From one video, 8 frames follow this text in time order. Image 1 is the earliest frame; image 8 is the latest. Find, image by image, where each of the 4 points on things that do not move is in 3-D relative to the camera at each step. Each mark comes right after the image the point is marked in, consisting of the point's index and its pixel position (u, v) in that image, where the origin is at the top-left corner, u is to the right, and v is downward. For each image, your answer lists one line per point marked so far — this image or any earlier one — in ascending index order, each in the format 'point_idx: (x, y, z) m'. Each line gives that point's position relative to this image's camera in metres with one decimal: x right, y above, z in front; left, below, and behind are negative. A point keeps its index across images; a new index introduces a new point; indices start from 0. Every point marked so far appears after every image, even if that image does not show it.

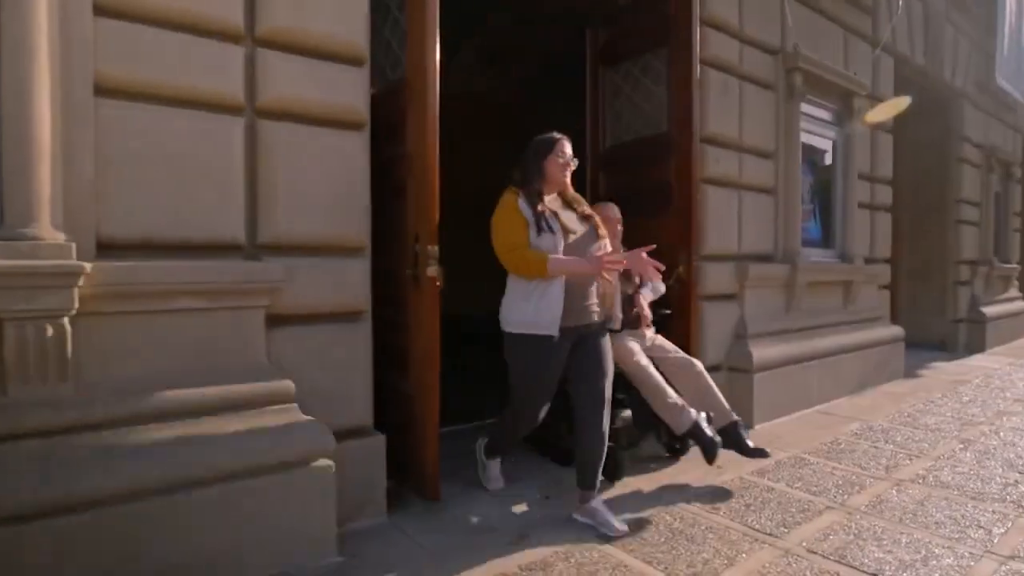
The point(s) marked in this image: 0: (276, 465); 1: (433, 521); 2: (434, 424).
0: (-0.9, -0.7, +2.5) m
1: (-0.4, -1.2, +3.0) m
2: (-0.4, -0.7, +3.1) m
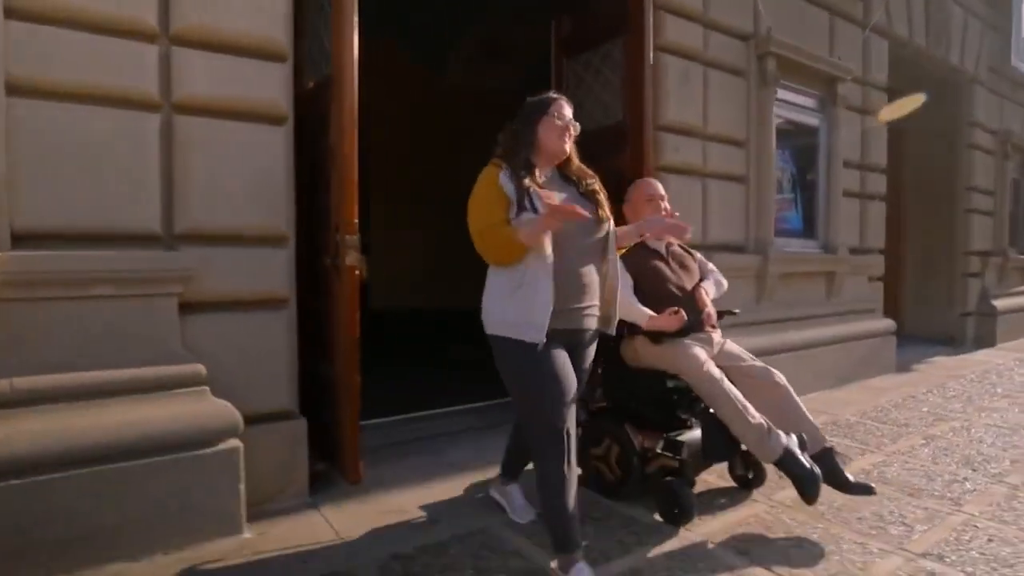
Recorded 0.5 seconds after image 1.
0: (-1.4, -0.7, +2.6) m
1: (-0.8, -1.1, +3.1) m
2: (-0.8, -0.6, +3.2) m
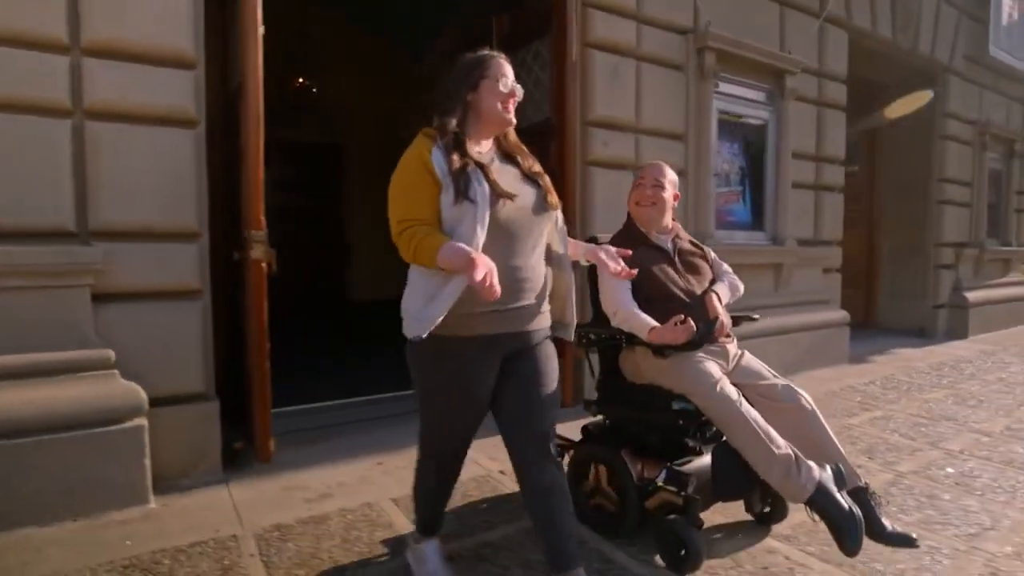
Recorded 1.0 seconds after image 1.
0: (-2.0, -0.6, +2.9) m
1: (-1.4, -1.1, +3.3) m
2: (-1.4, -0.6, +3.4) m
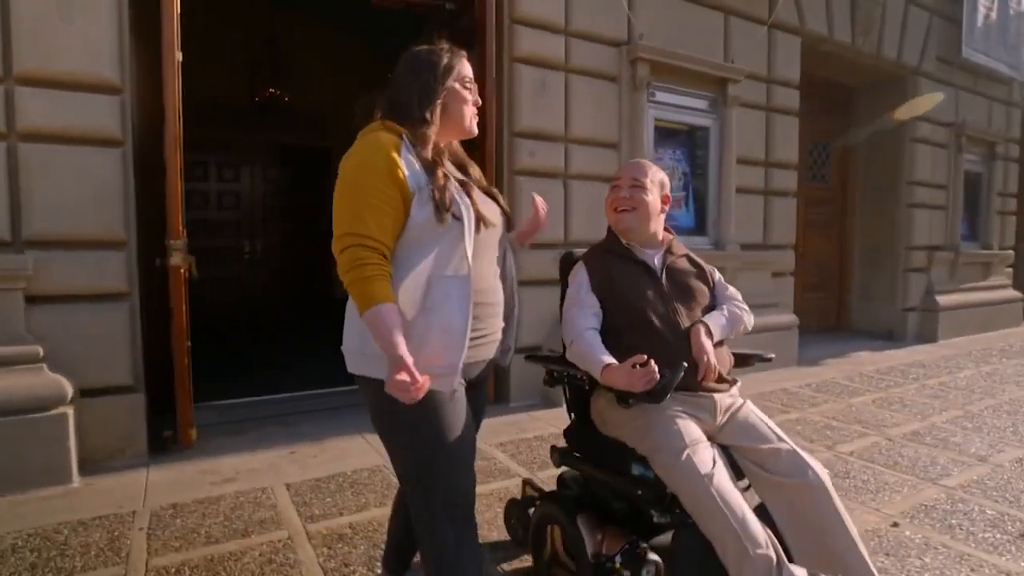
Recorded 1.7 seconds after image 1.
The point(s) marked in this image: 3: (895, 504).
0: (-2.7, -0.7, +3.3) m
1: (-2.1, -1.1, +3.7) m
2: (-2.1, -0.6, +3.8) m
3: (+2.1, -1.2, +3.3) m
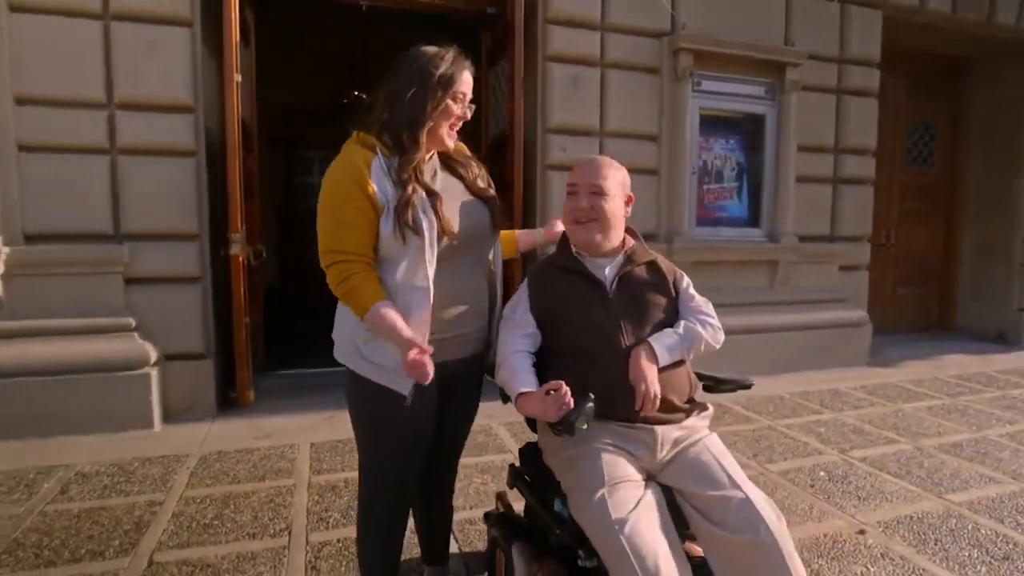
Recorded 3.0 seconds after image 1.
0: (-2.8, -0.5, +4.1) m
1: (-2.0, -1.0, +4.5) m
2: (-2.0, -0.5, +4.5) m
3: (+1.9, -1.2, +3.2) m
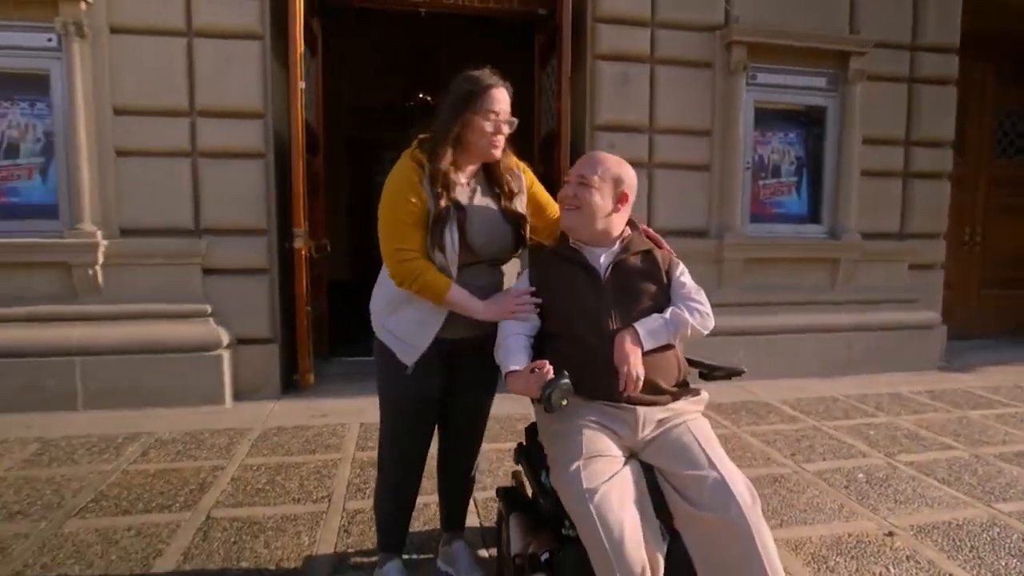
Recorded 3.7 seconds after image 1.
0: (-2.5, -0.5, +4.6) m
1: (-1.7, -0.9, +4.9) m
2: (-1.7, -0.4, +4.9) m
3: (+2.1, -1.2, +3.1) m
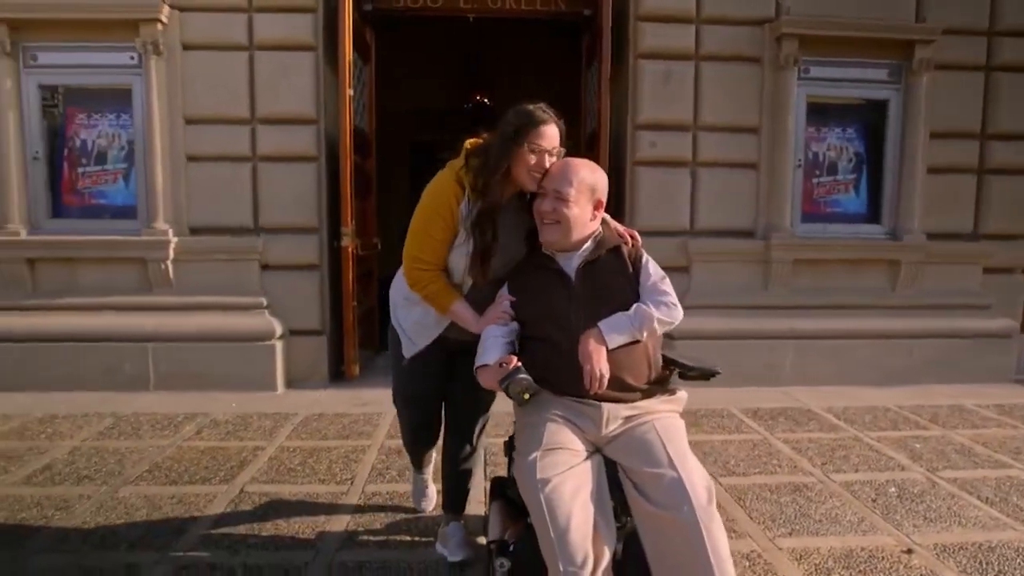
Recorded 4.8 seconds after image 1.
0: (-2.2, -0.4, +5.0) m
1: (-1.4, -0.9, +5.2) m
2: (-1.4, -0.4, +5.2) m
3: (+2.1, -1.2, +2.9) m
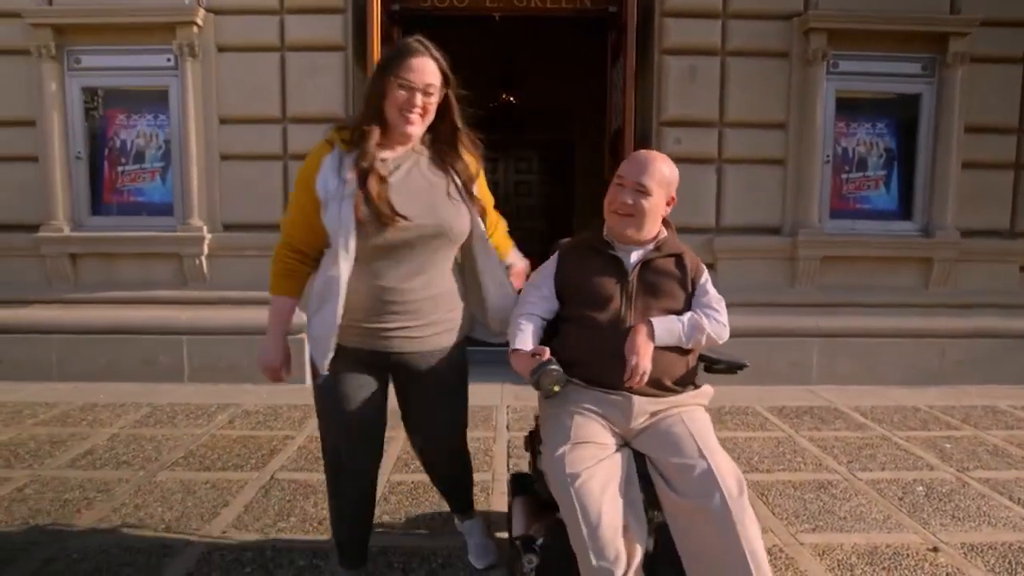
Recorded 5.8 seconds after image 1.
0: (-2.0, -0.4, +5.2) m
1: (-1.2, -0.8, +5.3) m
2: (-1.2, -0.3, +5.3) m
3: (+2.2, -1.2, +2.9) m
